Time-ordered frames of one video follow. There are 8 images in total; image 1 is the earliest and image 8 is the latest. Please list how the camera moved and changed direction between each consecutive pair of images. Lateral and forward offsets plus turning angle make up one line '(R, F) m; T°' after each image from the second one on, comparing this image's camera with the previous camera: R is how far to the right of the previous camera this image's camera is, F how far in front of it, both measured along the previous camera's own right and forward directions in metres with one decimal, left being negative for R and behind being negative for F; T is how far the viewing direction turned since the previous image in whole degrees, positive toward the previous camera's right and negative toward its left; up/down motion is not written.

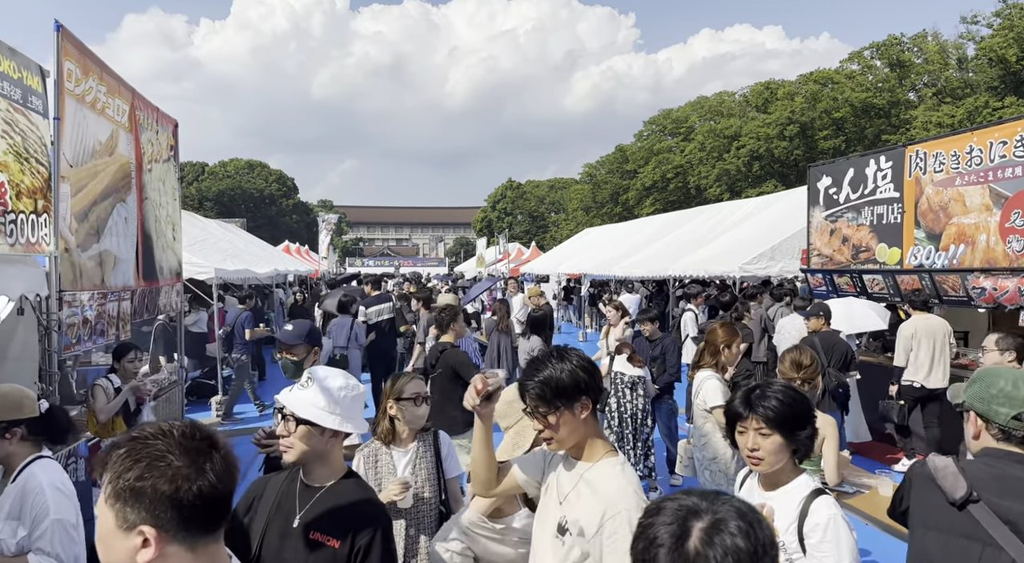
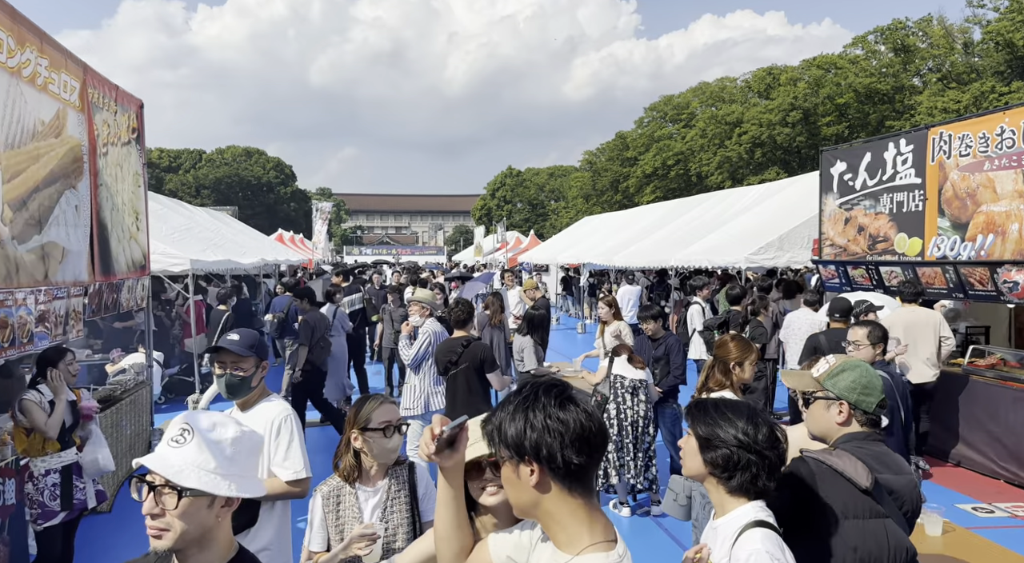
(+0.1, +0.5) m; 0°
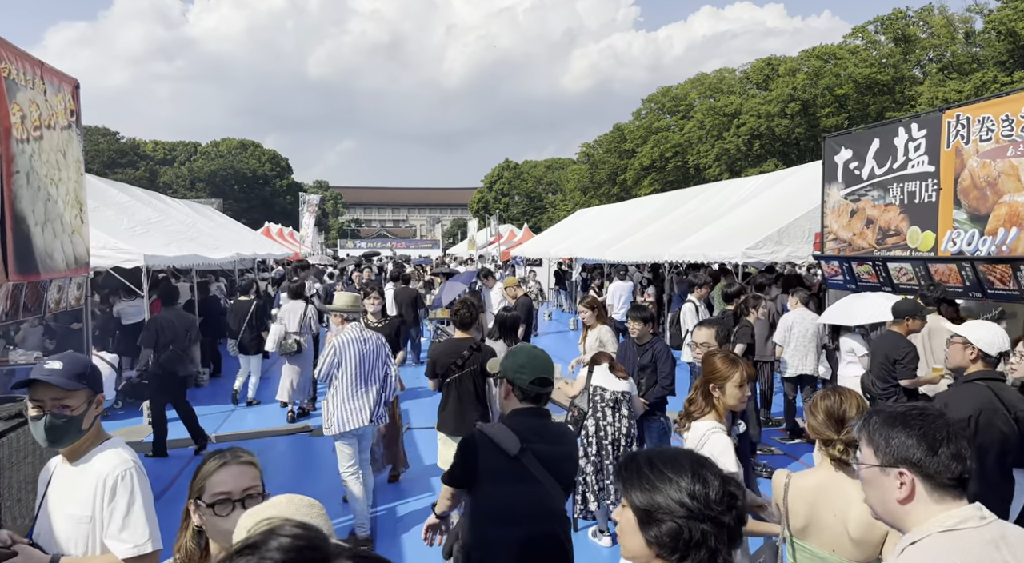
(+0.2, +0.6) m; 0°
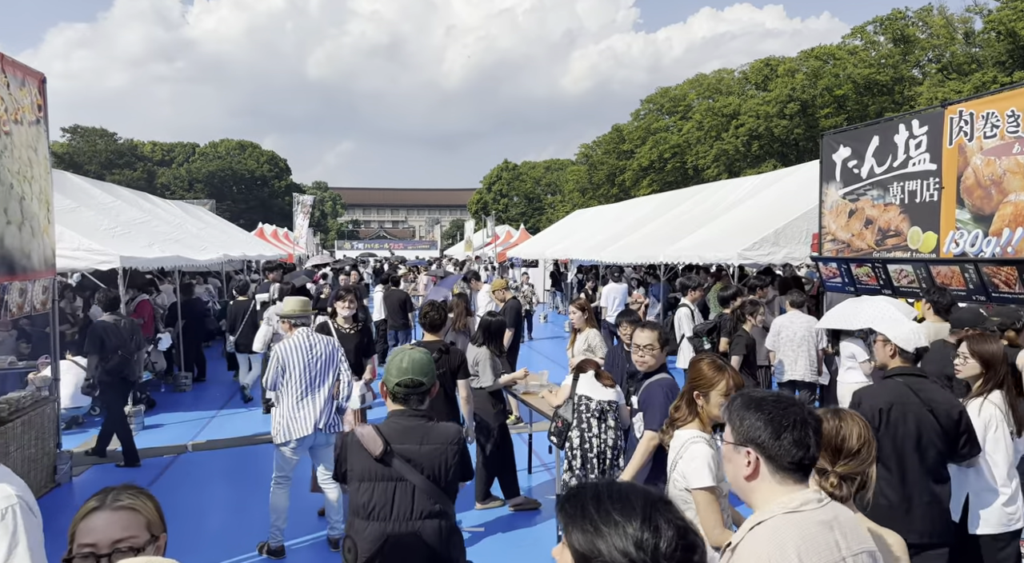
(+0.1, +0.2) m; 0°
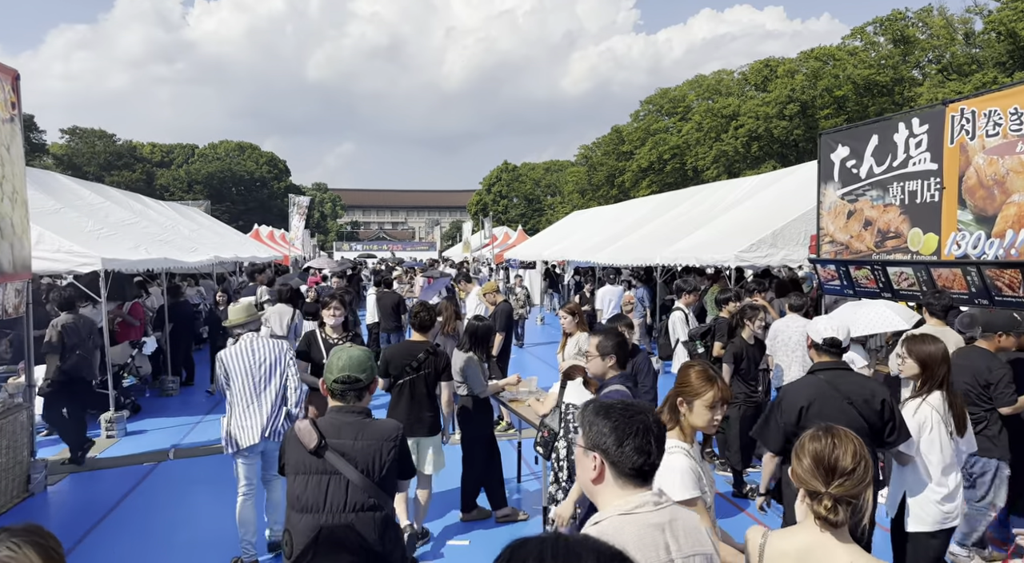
(+0.1, +0.2) m; 0°
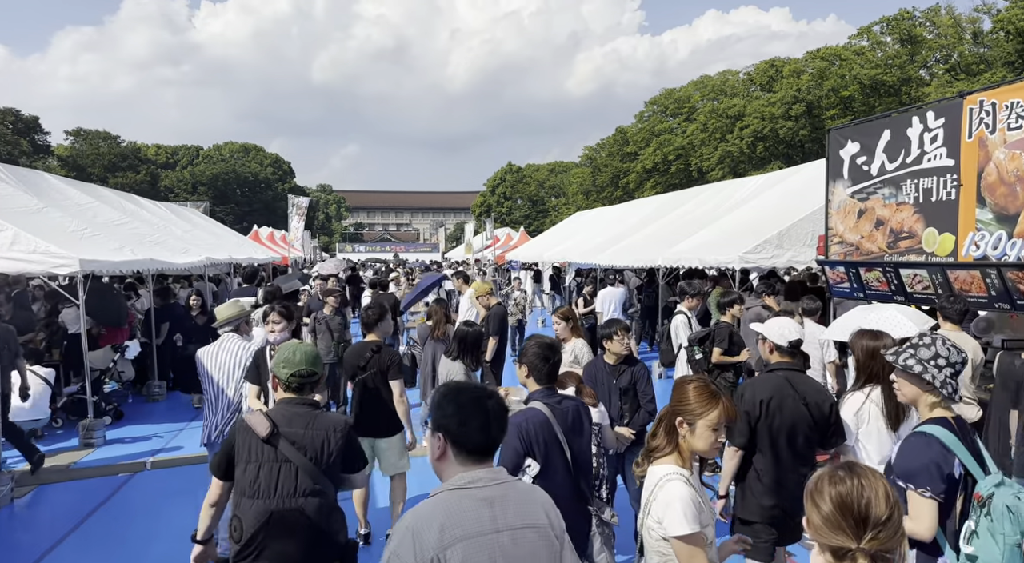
(+0.1, +0.3) m; 0°
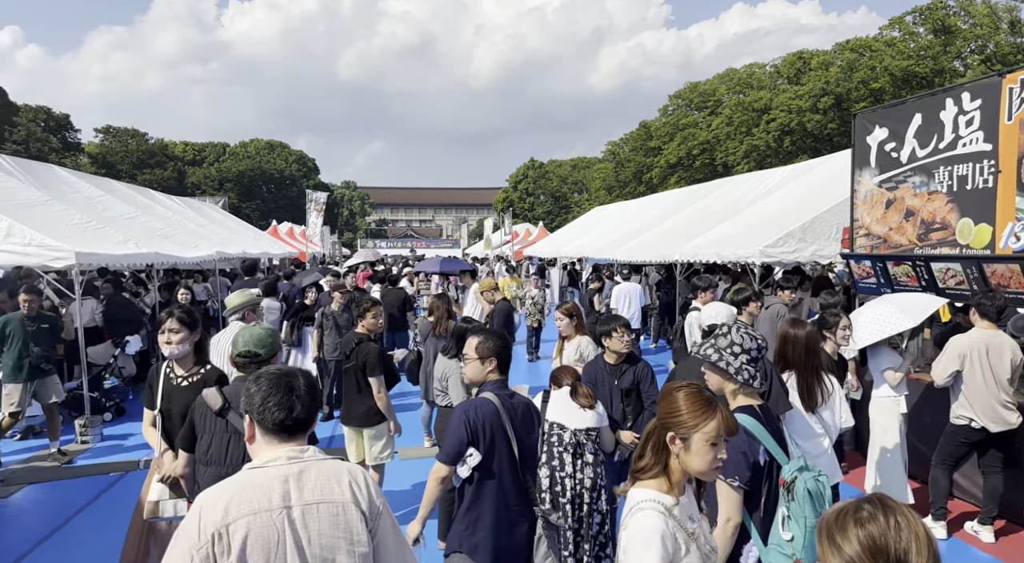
(+0.2, +0.3) m; -2°
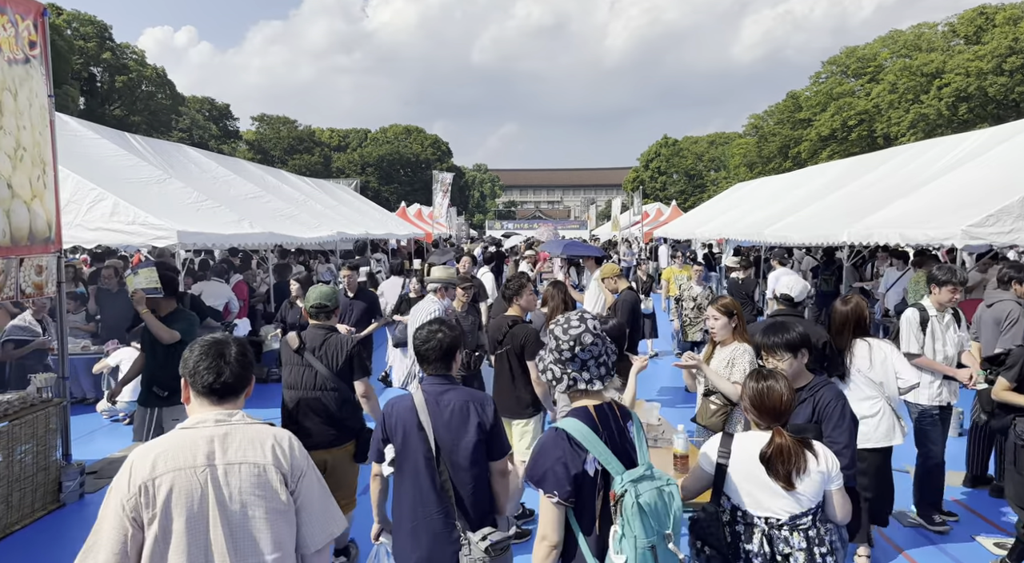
(0.0, +1.0) m; -11°
